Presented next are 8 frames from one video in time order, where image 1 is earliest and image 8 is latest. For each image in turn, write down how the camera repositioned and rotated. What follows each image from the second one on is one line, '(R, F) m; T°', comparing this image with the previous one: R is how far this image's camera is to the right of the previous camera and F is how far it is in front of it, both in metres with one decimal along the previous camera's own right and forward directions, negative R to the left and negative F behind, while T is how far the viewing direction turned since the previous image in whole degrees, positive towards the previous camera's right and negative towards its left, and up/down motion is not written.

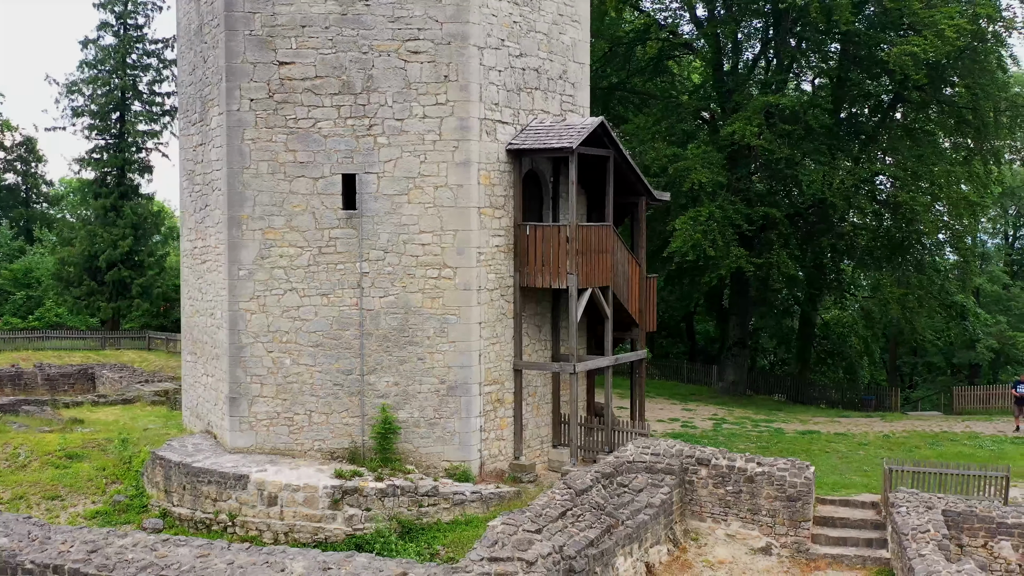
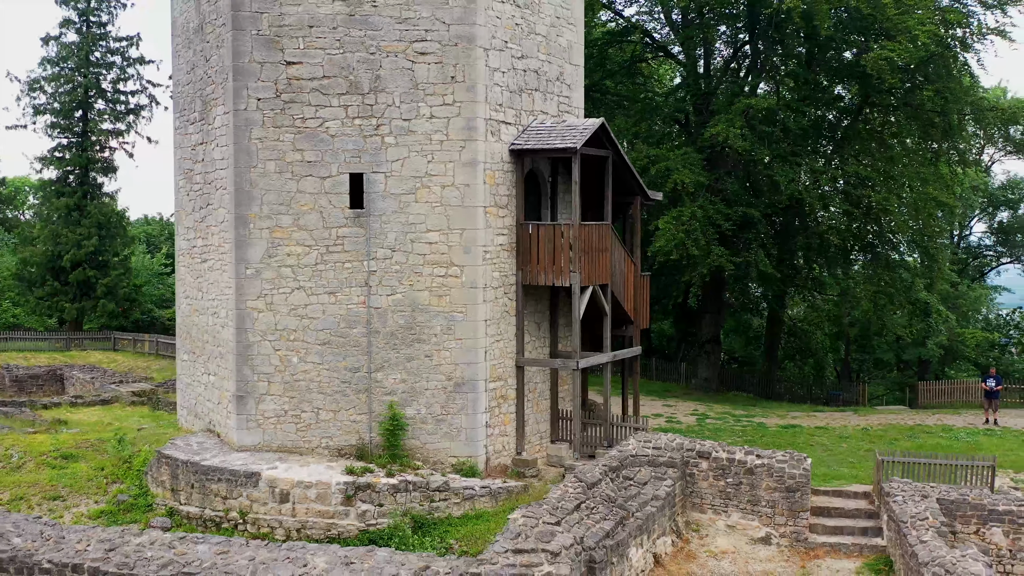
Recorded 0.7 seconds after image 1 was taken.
(-0.6, -0.2) m; +3°
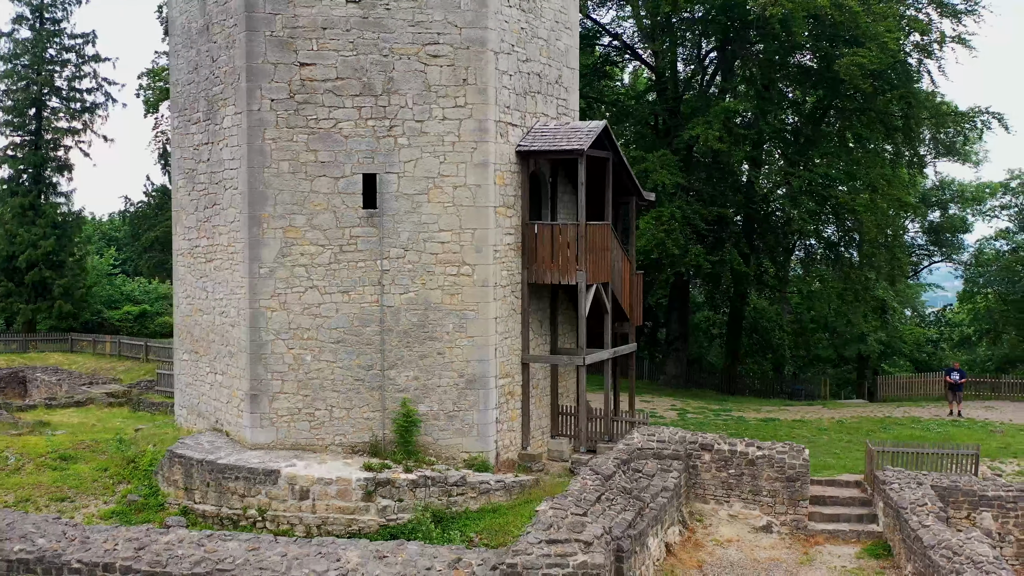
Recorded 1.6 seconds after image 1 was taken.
(-0.7, -0.2) m; +3°
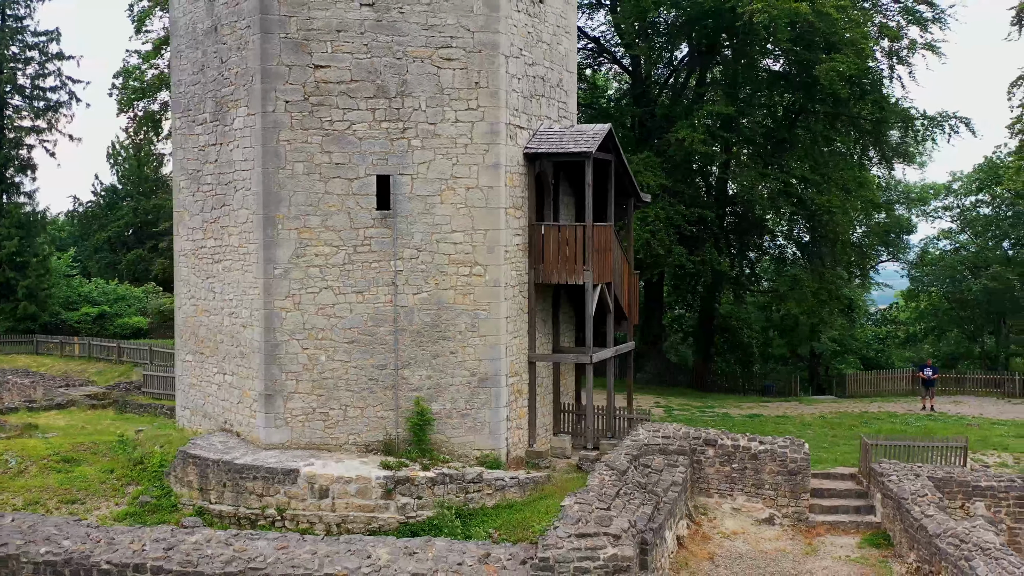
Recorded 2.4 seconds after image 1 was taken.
(-0.7, -0.2) m; +3°
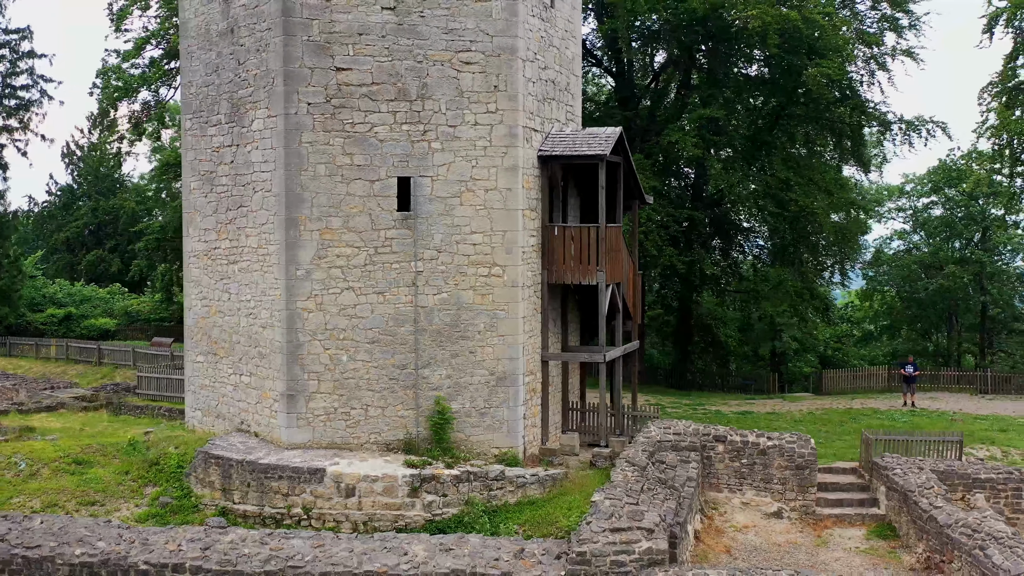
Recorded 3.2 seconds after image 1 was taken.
(-0.7, -0.2) m; +2°
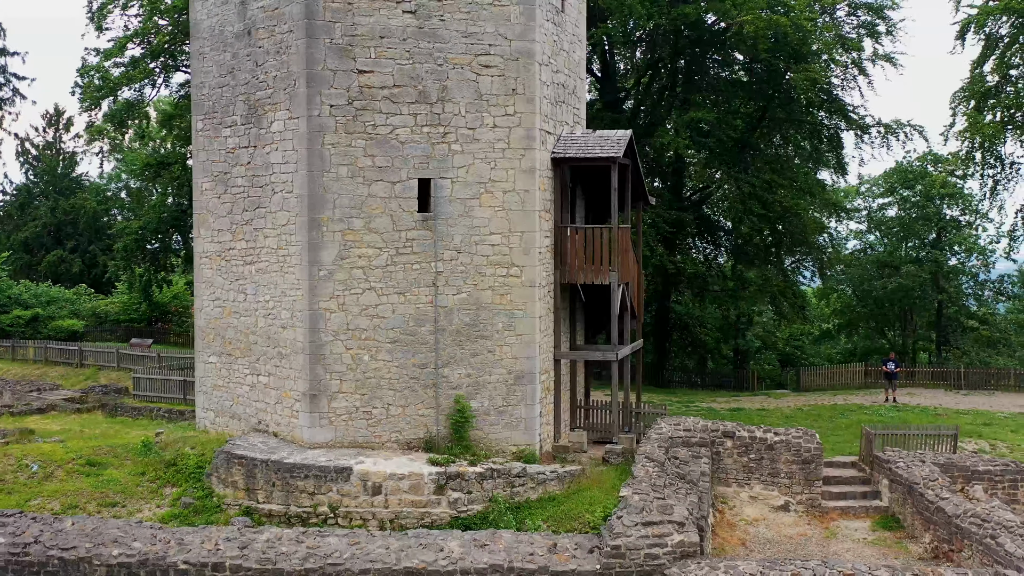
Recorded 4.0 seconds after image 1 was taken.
(-0.7, -0.2) m; +2°
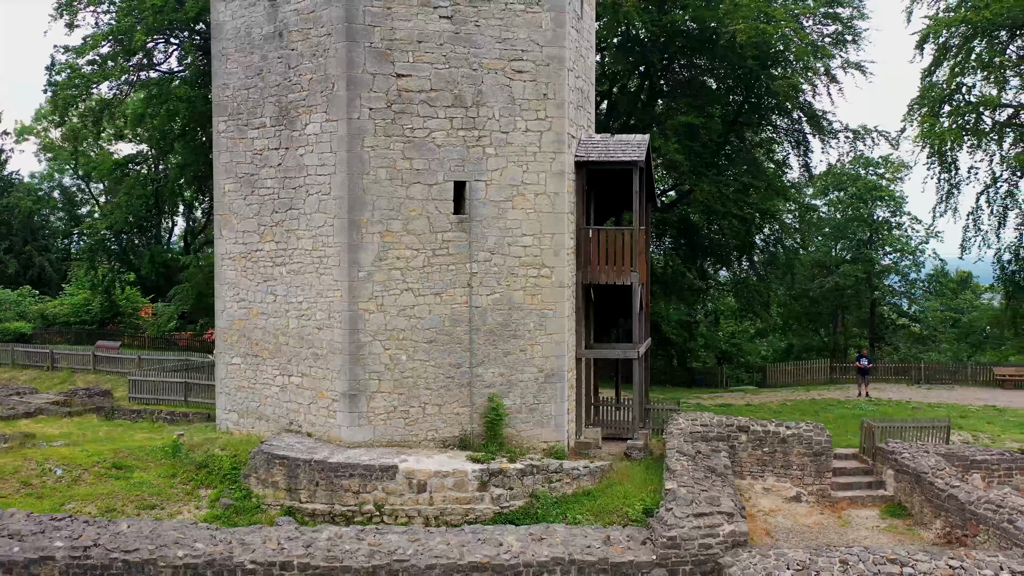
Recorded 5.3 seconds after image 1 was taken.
(-1.2, -0.2) m; +4°
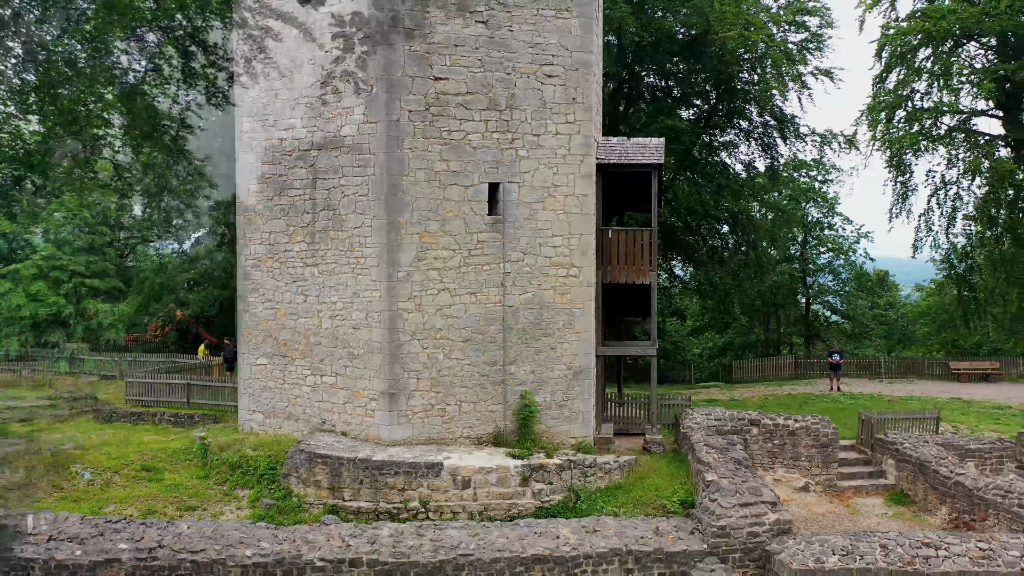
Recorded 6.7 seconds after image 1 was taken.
(-1.2, -0.2) m; +4°
